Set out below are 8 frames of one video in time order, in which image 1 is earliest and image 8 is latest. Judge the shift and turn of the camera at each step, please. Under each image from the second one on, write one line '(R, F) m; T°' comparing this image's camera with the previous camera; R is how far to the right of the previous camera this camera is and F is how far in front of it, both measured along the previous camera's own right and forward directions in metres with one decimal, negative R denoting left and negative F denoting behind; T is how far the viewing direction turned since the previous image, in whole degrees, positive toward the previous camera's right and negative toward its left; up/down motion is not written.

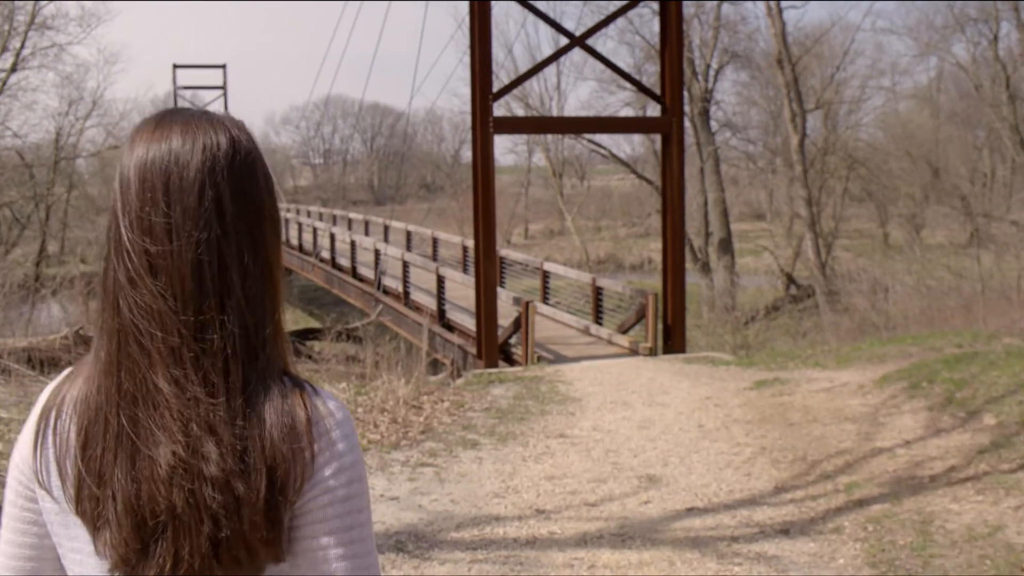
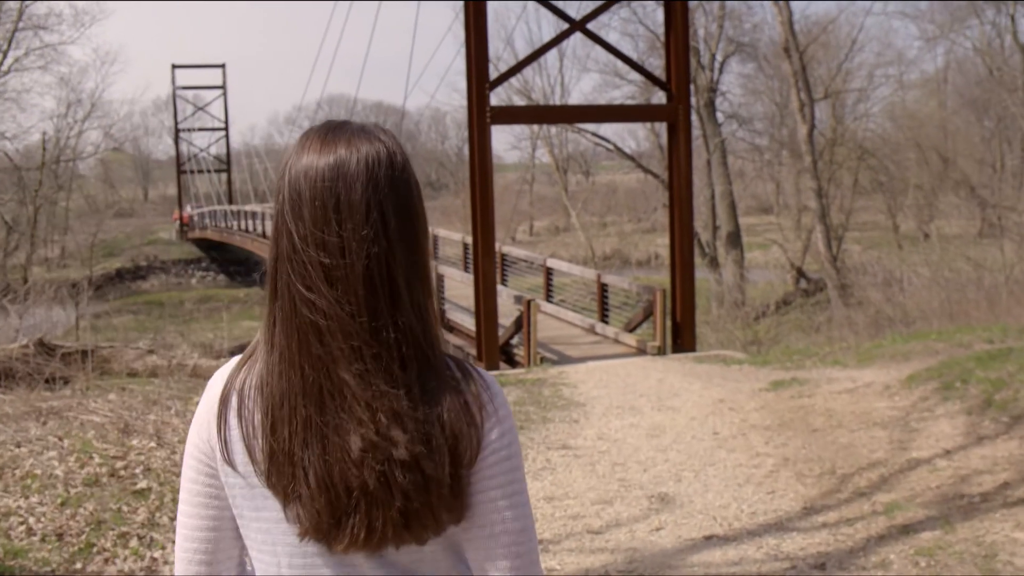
(+0.1, +0.5) m; 0°
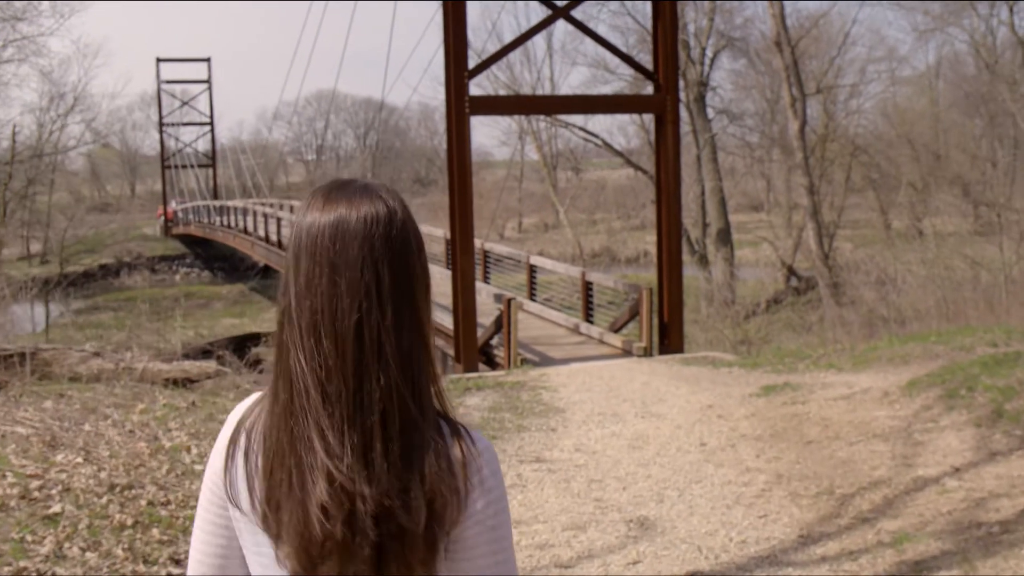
(+0.1, +0.5) m; +1°
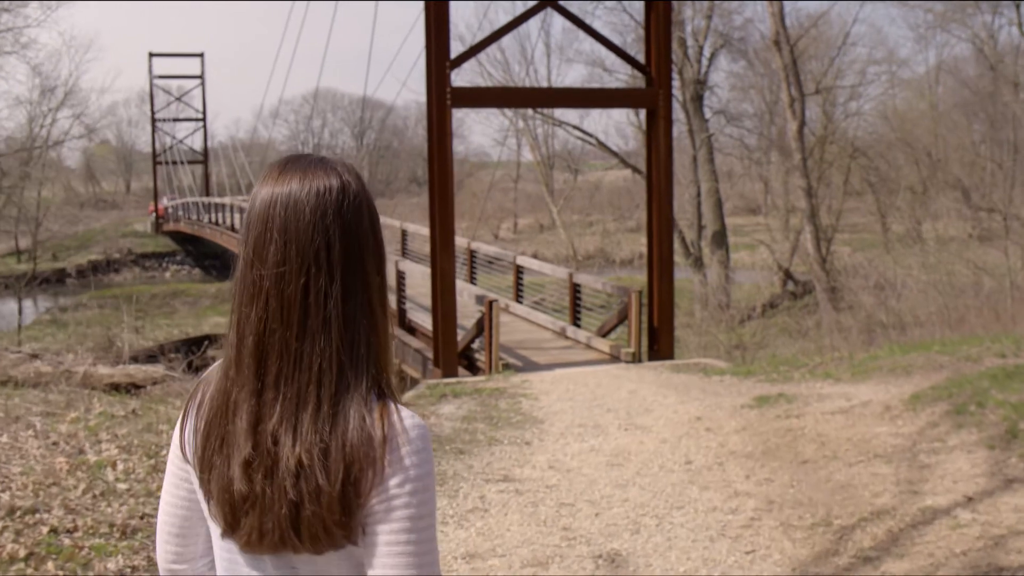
(+0.1, +0.5) m; 0°
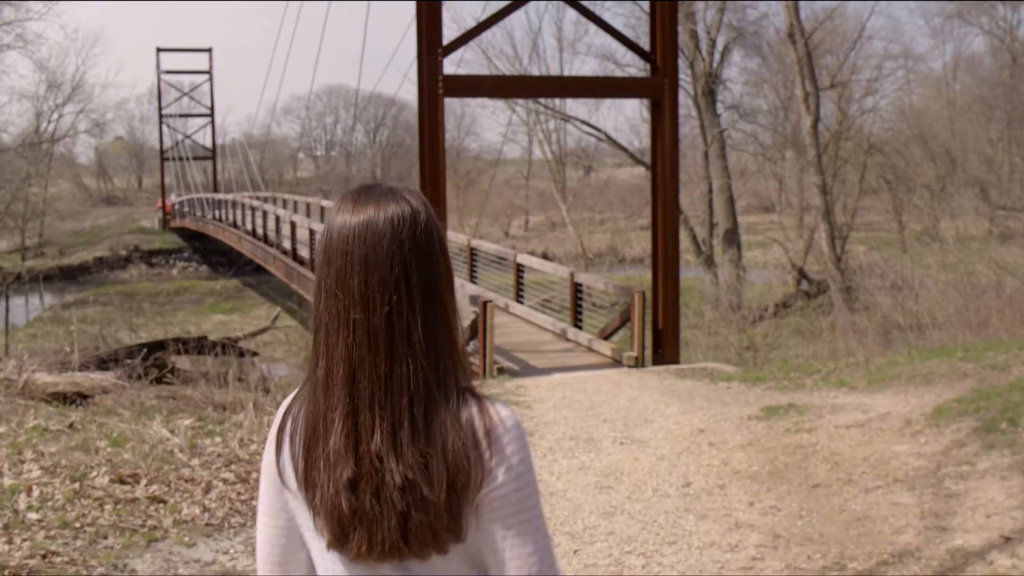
(+0.2, +0.5) m; -1°
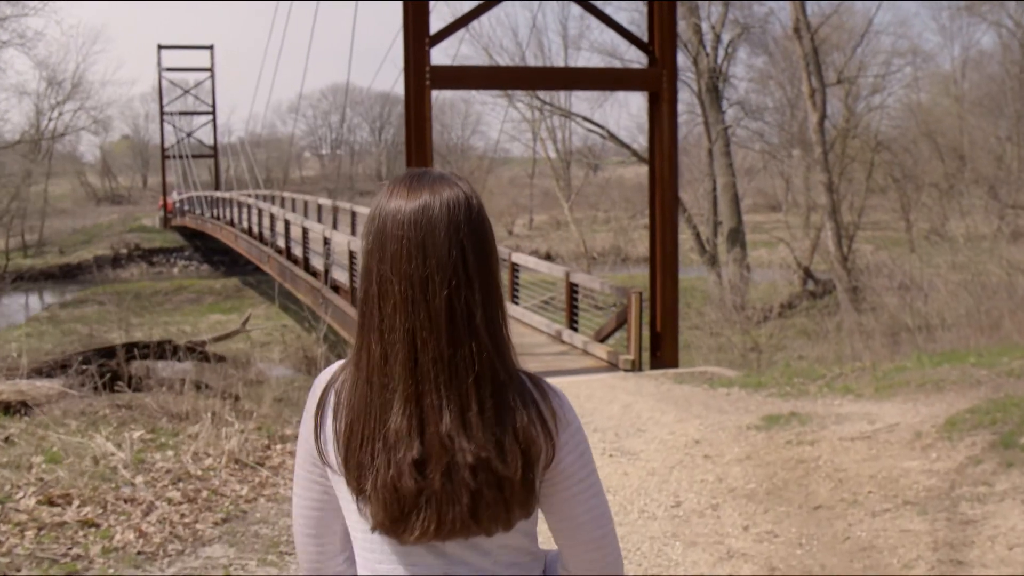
(+0.1, +0.4) m; 0°
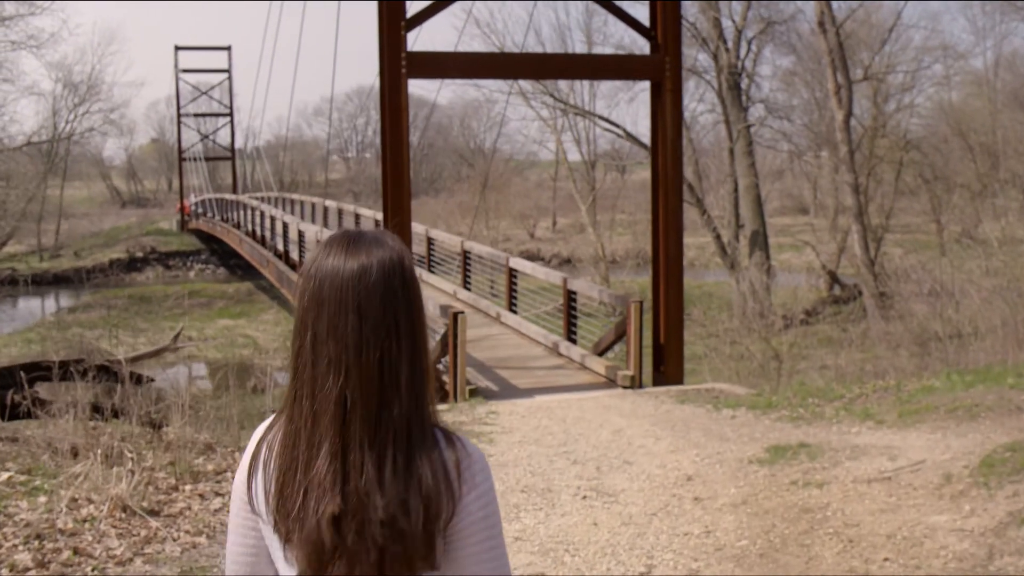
(+0.3, +0.8) m; -2°
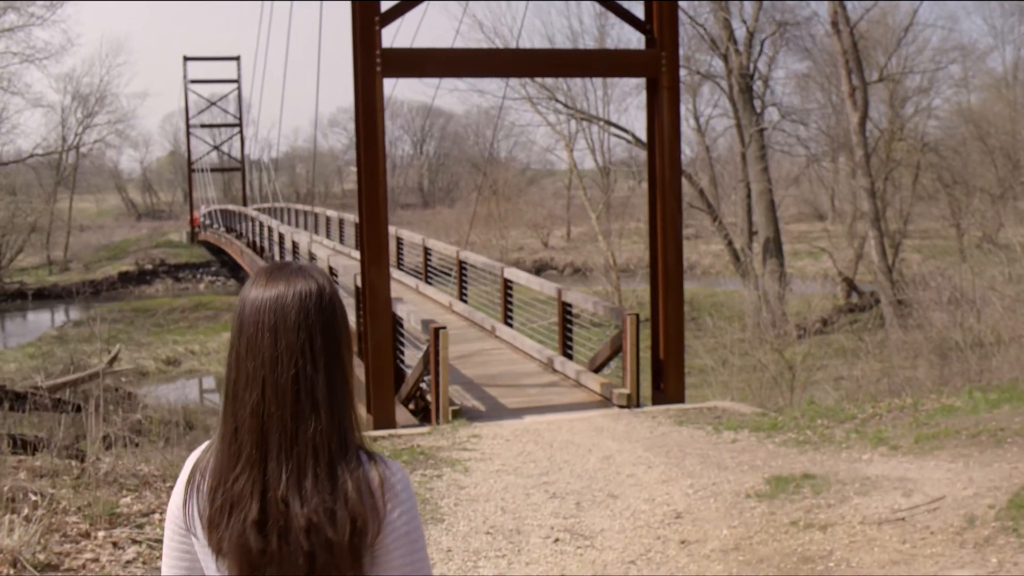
(+0.2, +0.6) m; -1°
